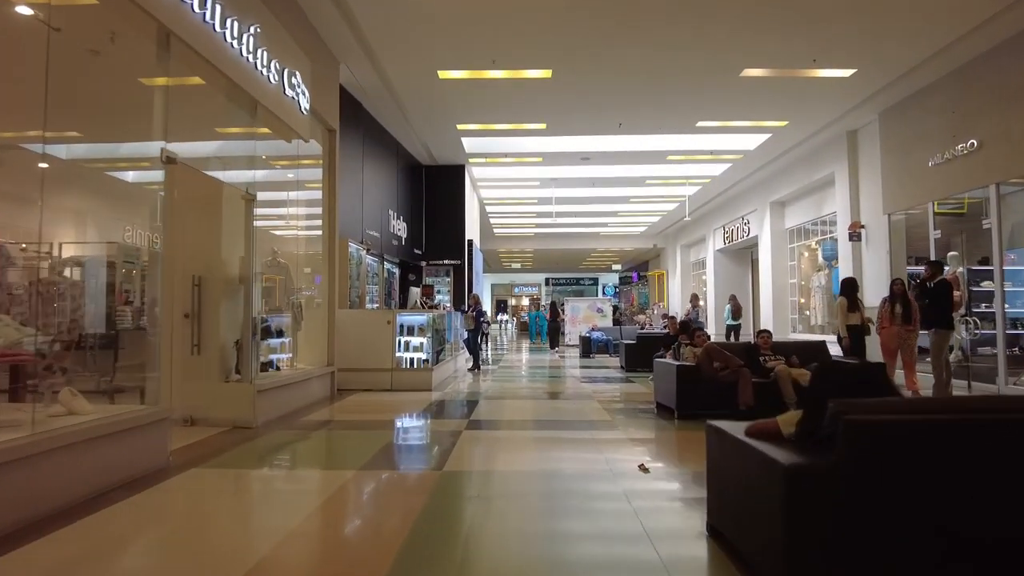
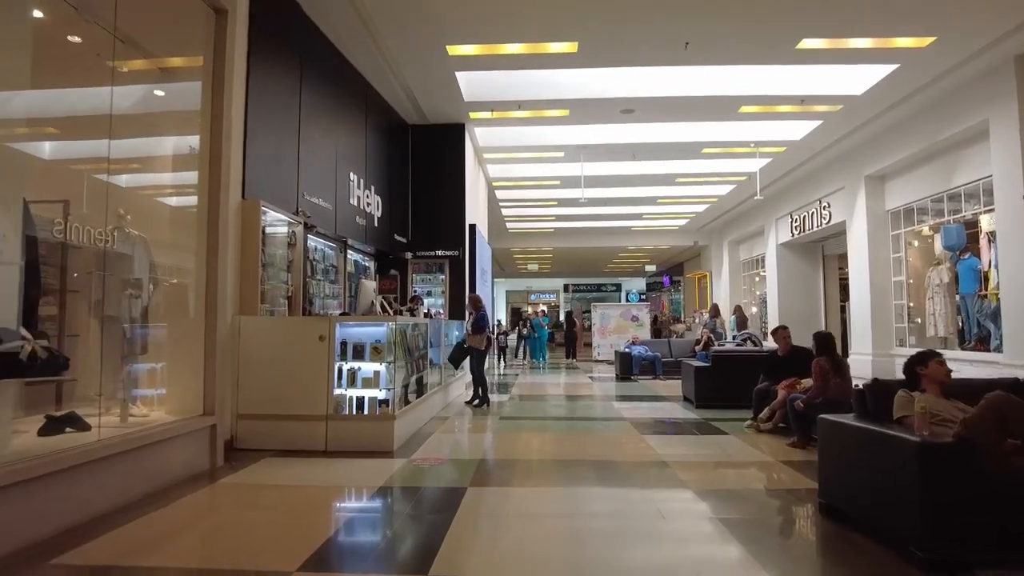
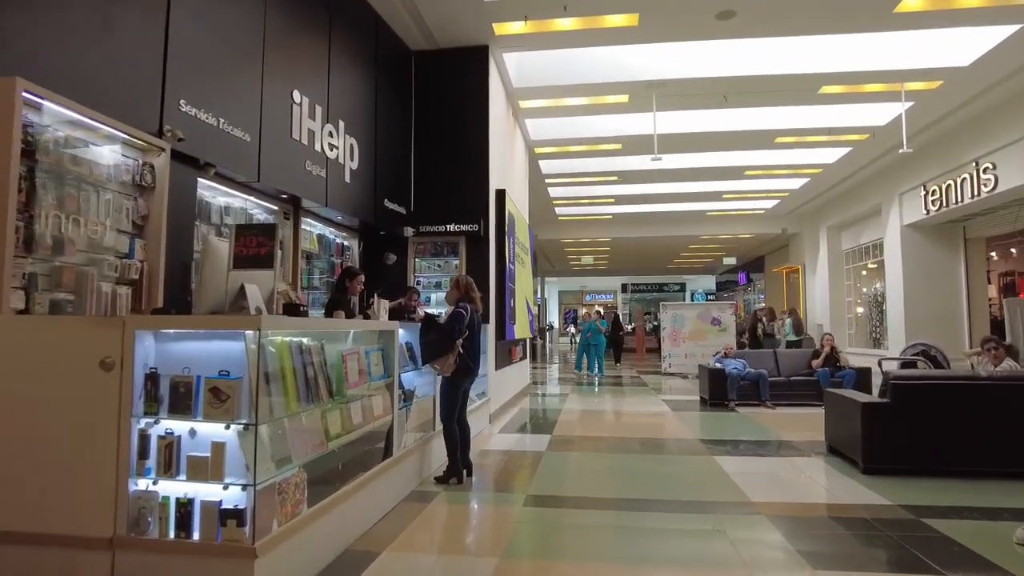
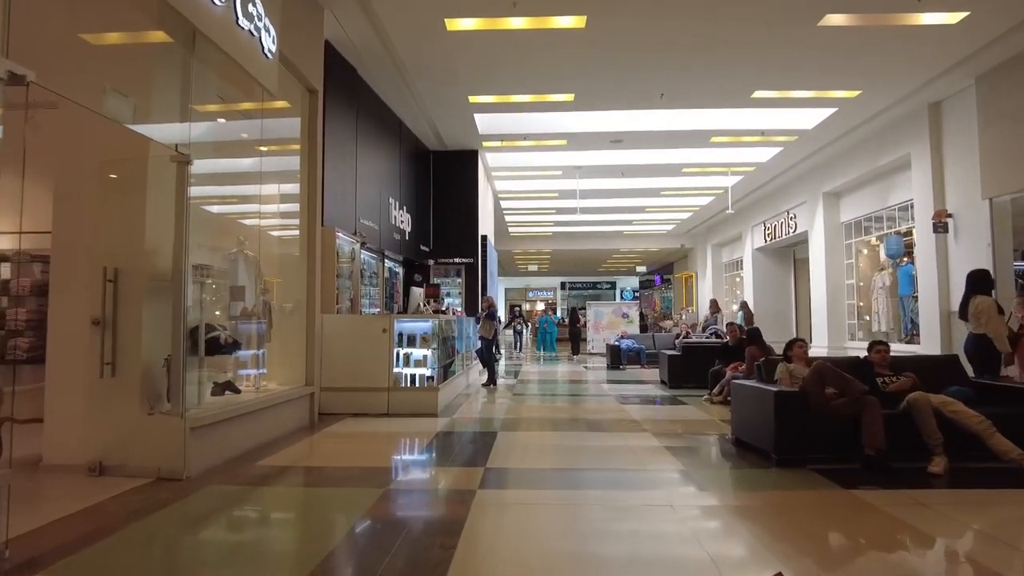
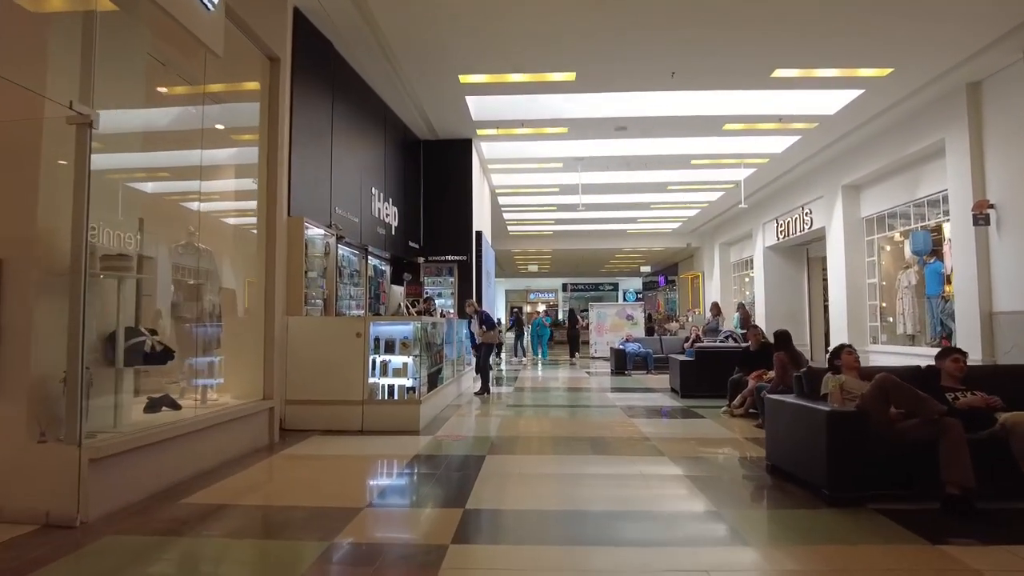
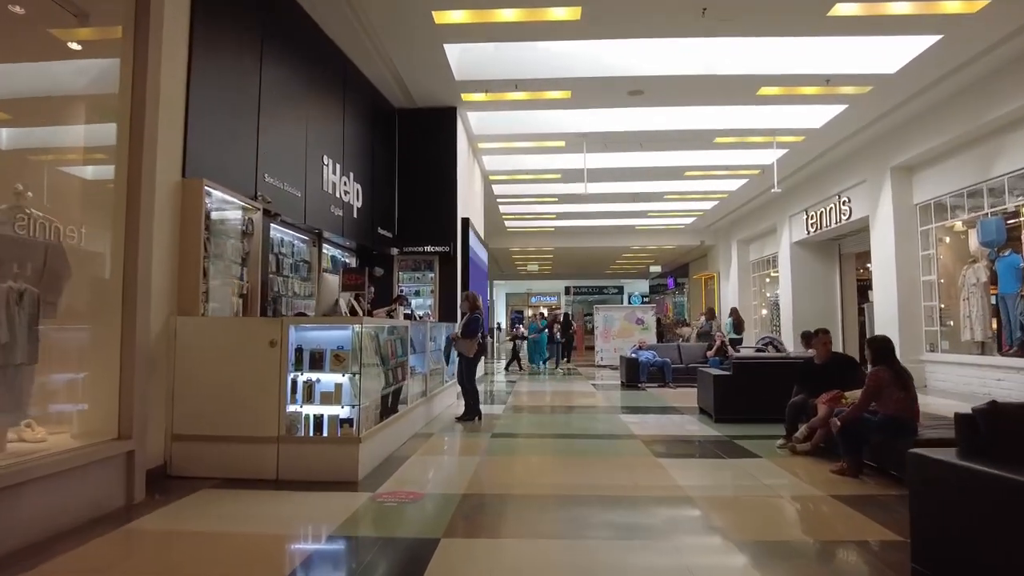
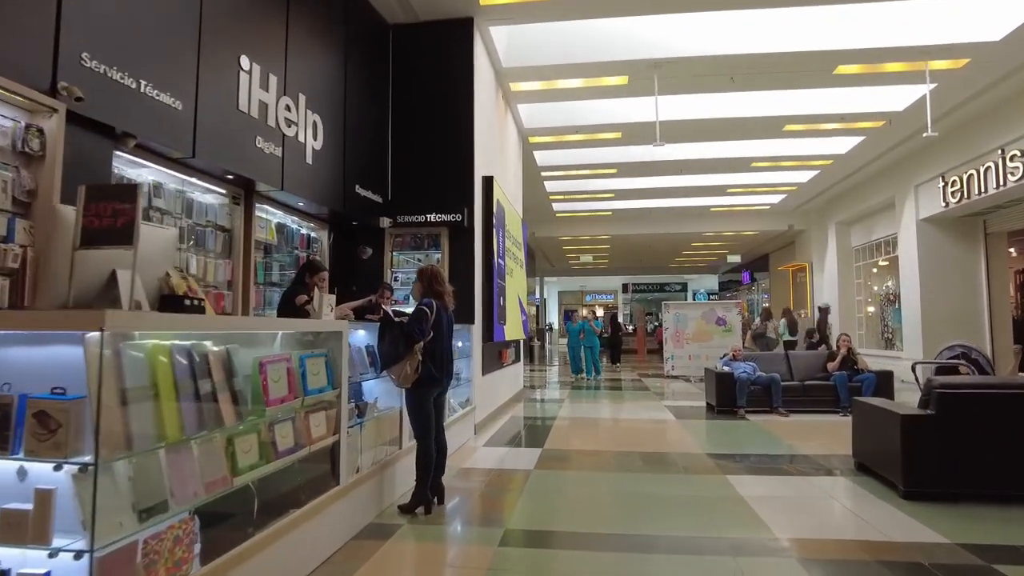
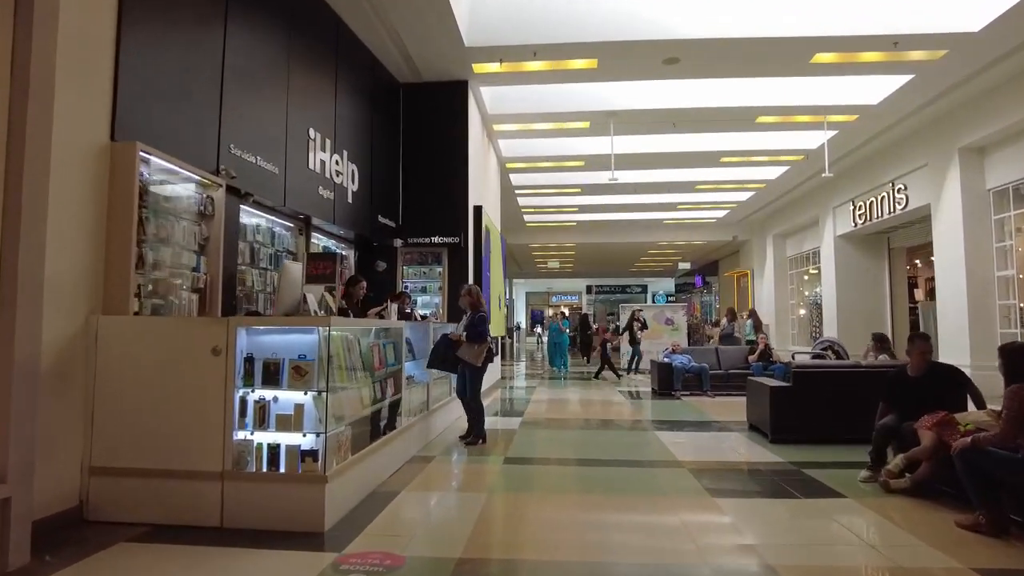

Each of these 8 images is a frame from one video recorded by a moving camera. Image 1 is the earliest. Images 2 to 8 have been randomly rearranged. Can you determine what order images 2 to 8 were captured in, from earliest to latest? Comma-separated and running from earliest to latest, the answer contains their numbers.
4, 5, 2, 6, 8, 3, 7
